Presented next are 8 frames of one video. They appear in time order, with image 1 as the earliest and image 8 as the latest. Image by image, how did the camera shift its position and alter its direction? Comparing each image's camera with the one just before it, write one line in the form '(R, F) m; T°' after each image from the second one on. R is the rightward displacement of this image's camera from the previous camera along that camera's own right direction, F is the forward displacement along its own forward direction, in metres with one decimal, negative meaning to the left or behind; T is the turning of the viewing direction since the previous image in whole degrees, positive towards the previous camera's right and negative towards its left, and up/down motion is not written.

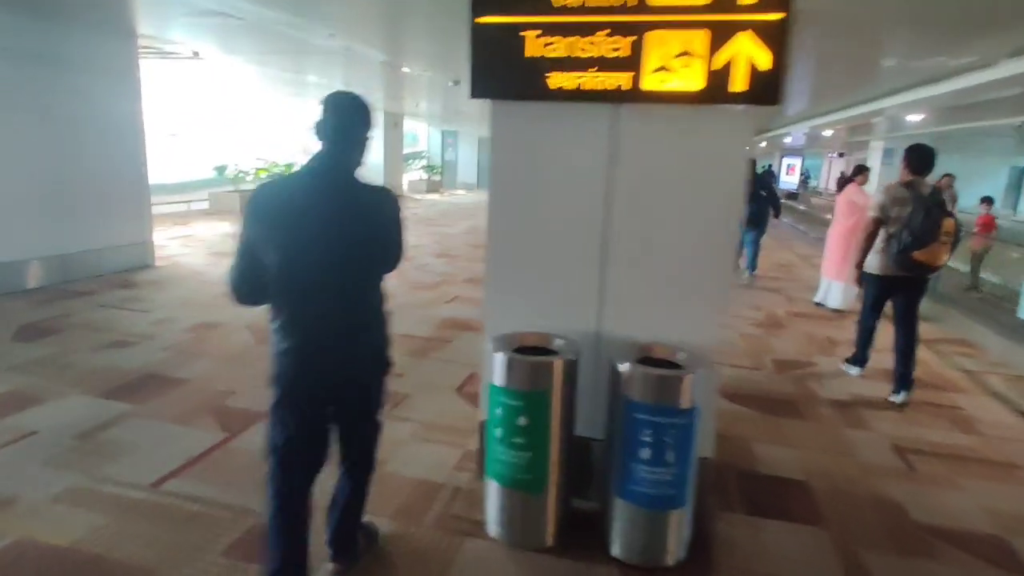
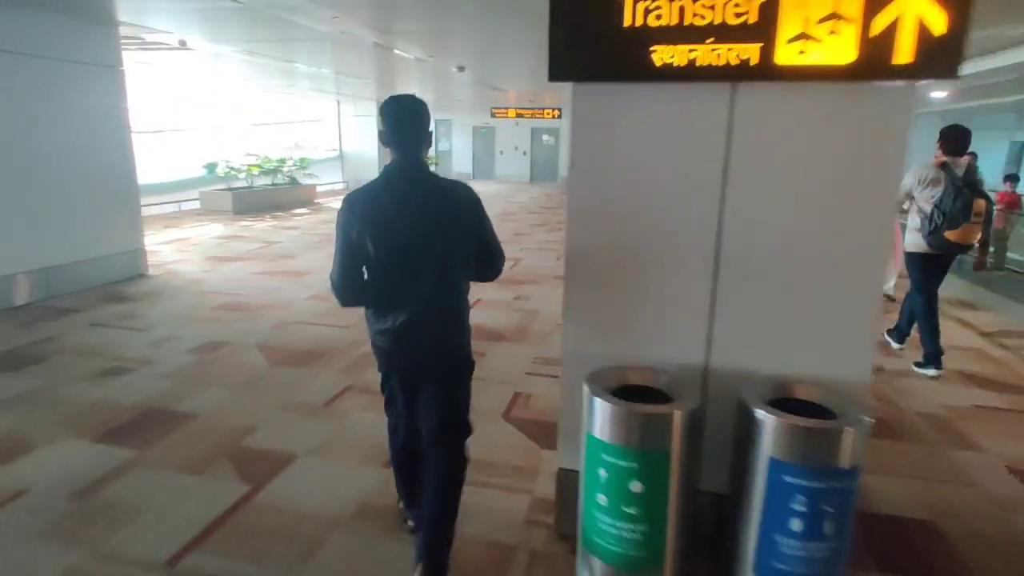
(-0.4, +0.5) m; +1°
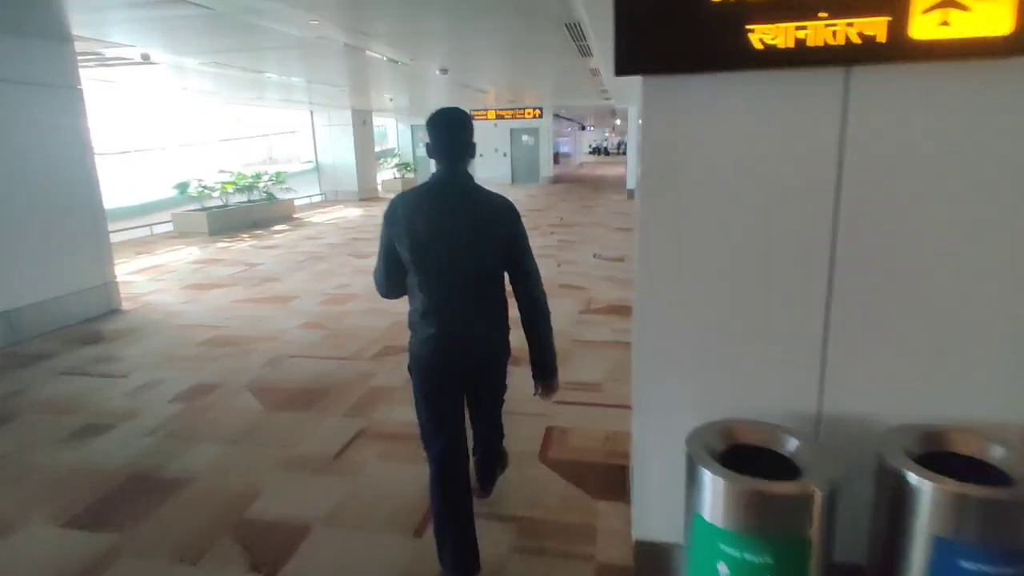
(-0.2, +0.4) m; +2°
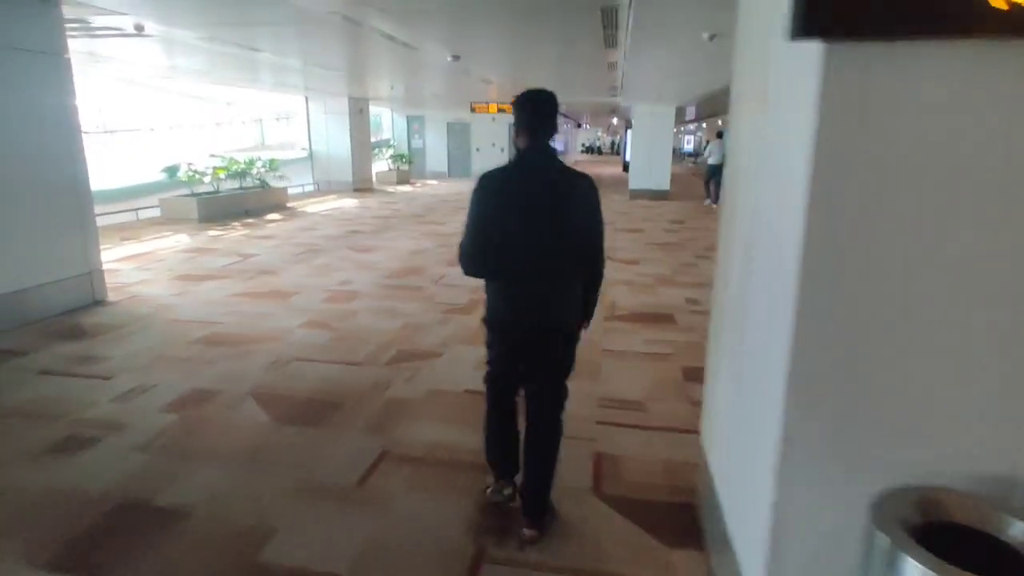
(-0.3, +0.4) m; +1°
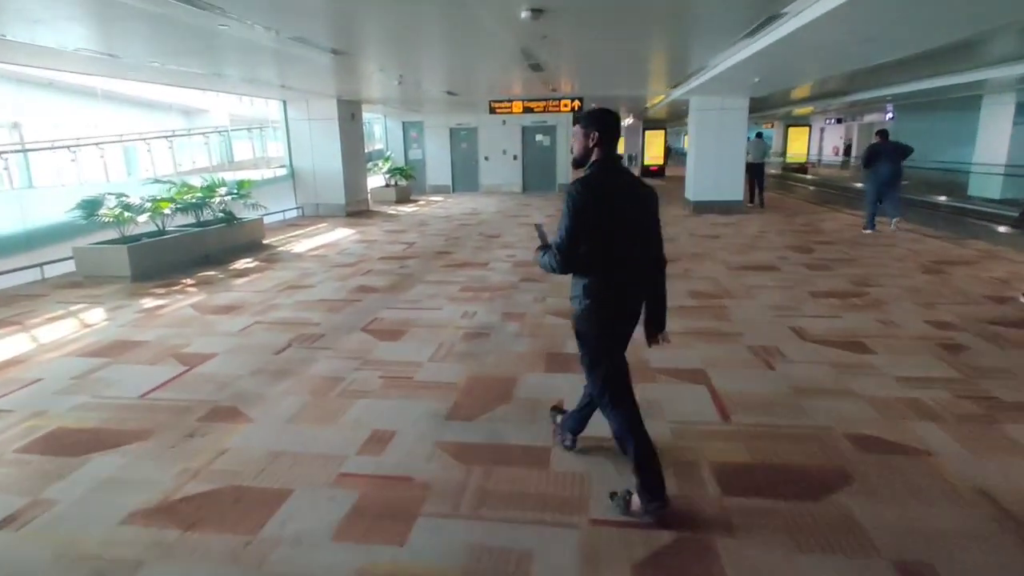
(-1.2, +3.3) m; +1°
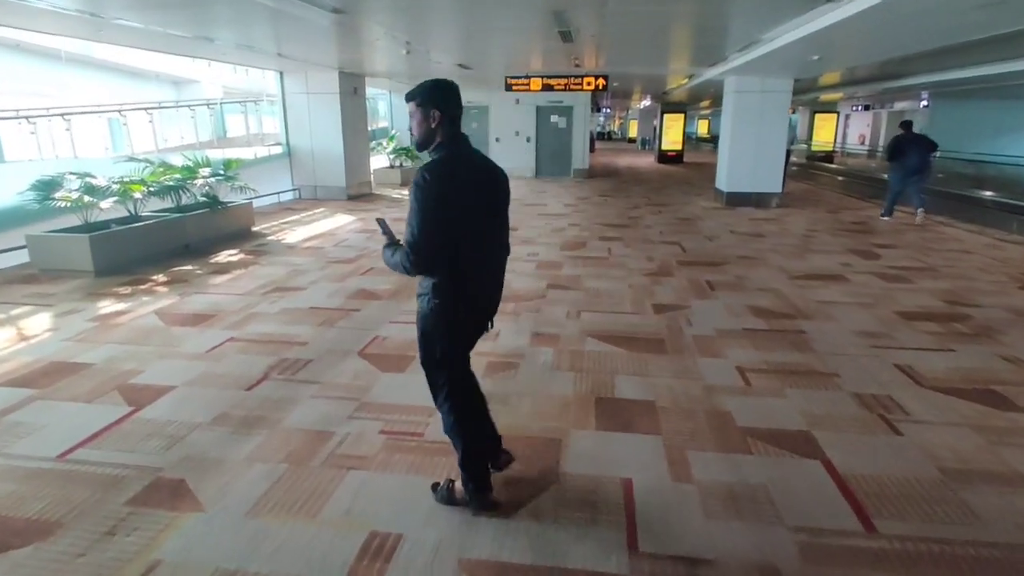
(-0.2, +1.1) m; 0°
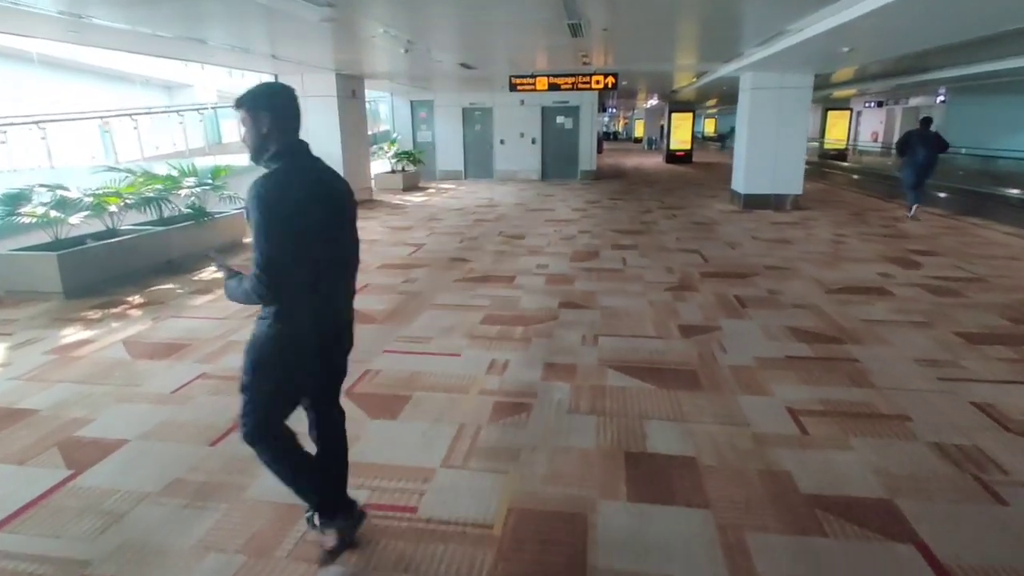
(0.0, +0.6) m; -1°
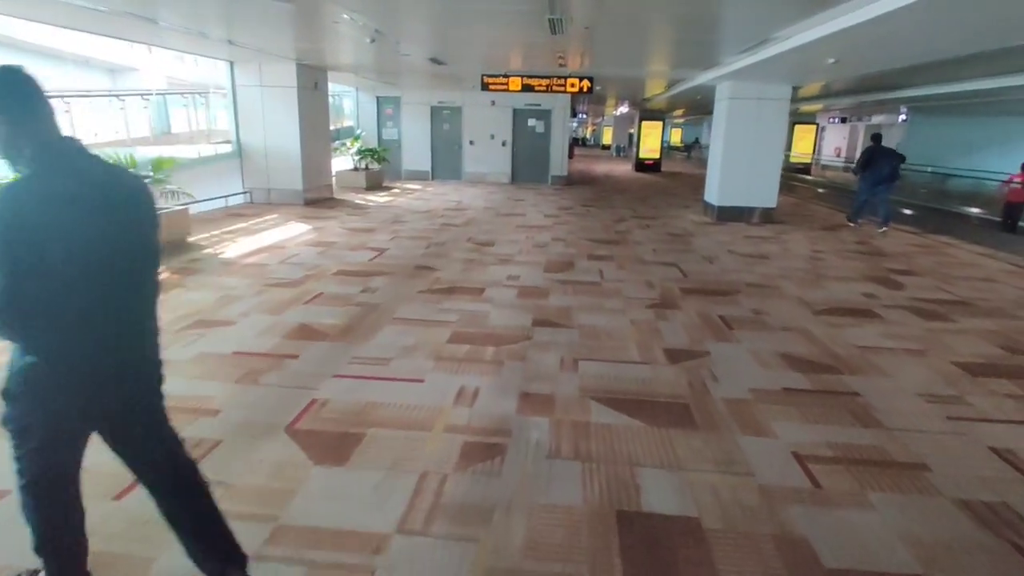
(-0.1, +0.5) m; +3°
